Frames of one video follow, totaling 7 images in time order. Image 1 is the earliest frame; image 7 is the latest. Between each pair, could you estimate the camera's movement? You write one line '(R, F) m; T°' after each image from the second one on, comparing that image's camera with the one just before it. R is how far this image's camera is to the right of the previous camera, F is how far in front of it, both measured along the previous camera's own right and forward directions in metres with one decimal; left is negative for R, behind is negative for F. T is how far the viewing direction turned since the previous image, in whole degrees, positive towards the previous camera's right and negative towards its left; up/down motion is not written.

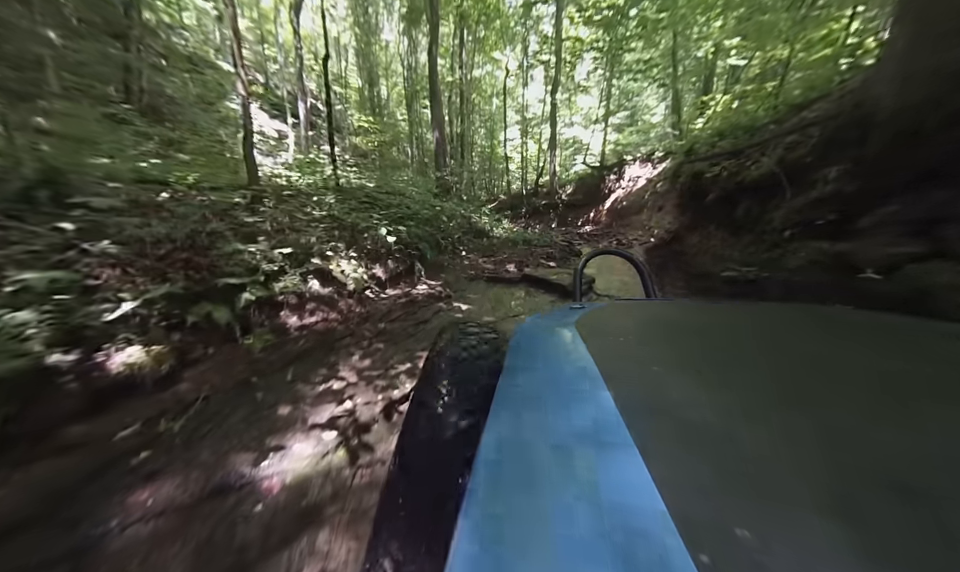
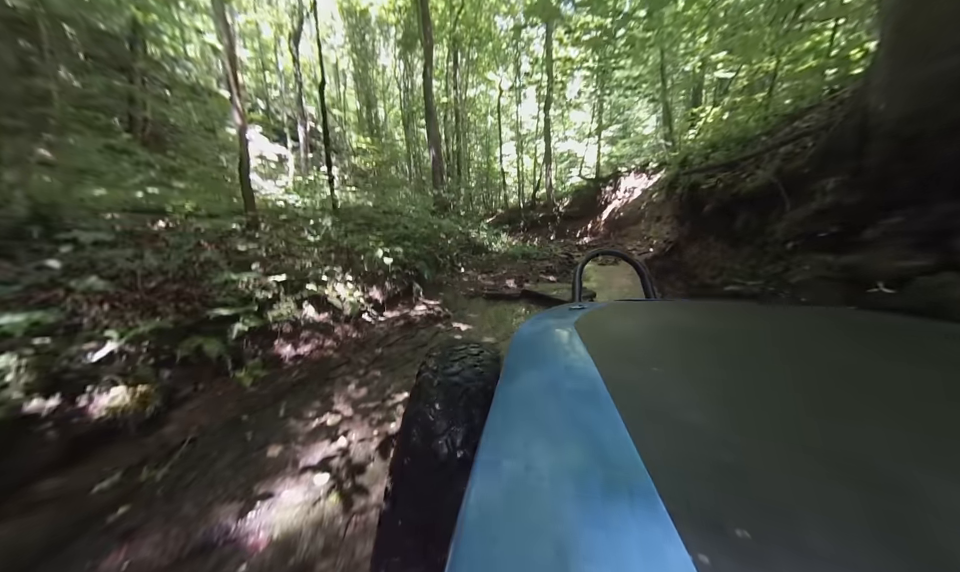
(0.0, +0.1) m; 0°
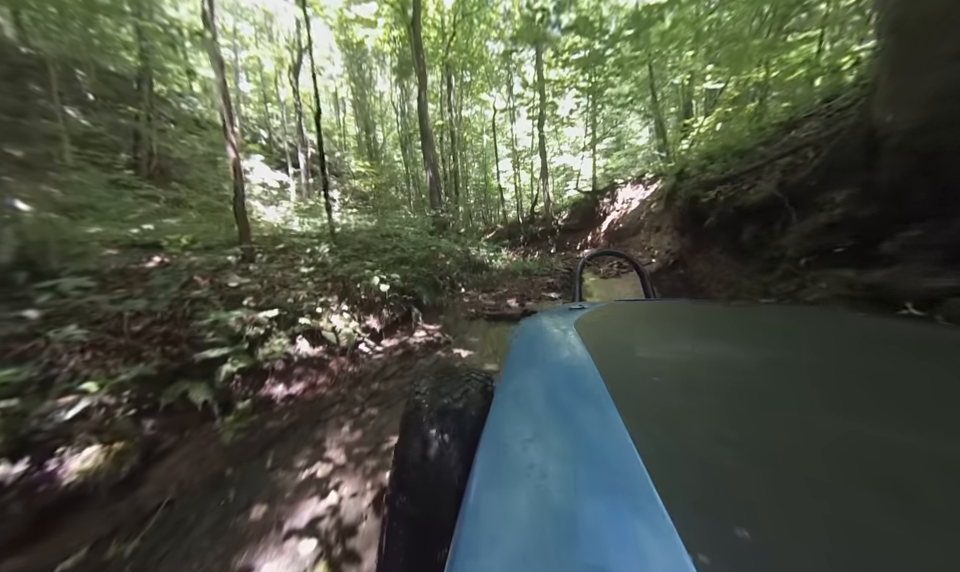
(0.0, +0.1) m; 0°
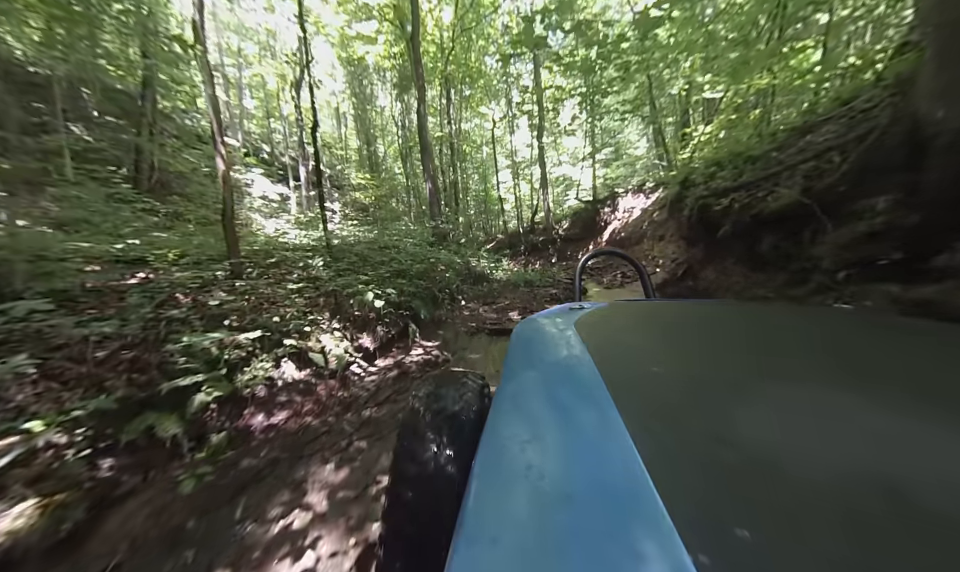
(0.0, +0.2) m; 0°
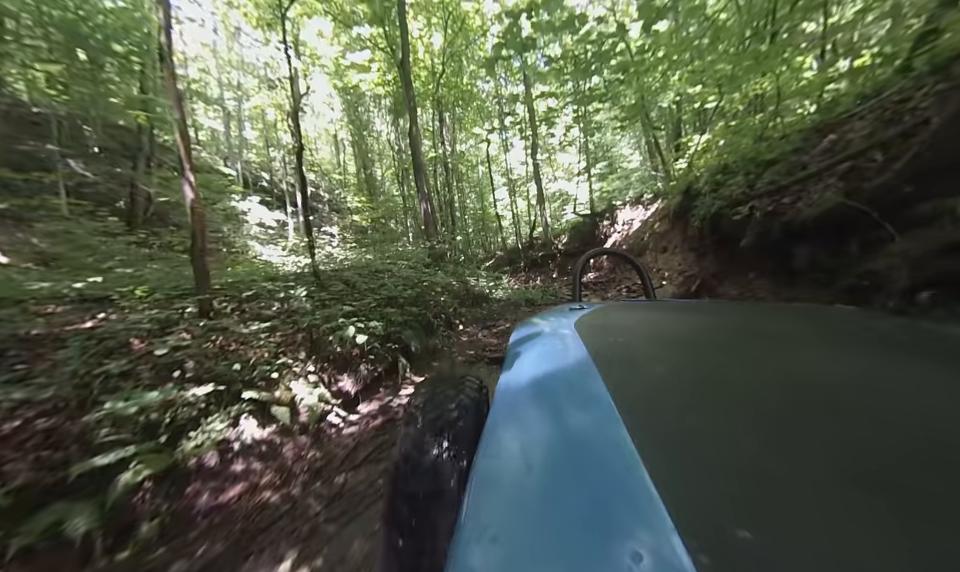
(+0.1, +0.3) m; 0°
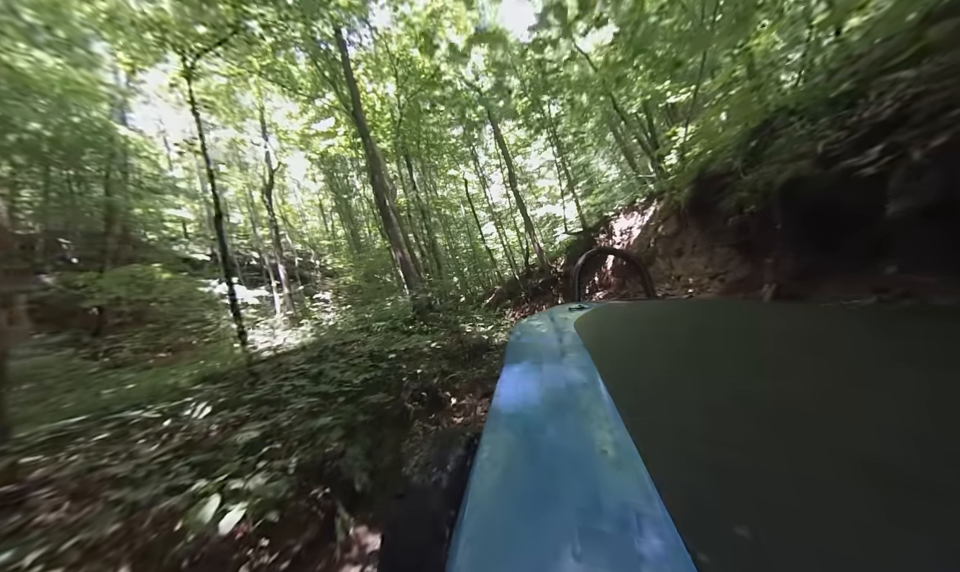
(+0.3, +1.1) m; 0°
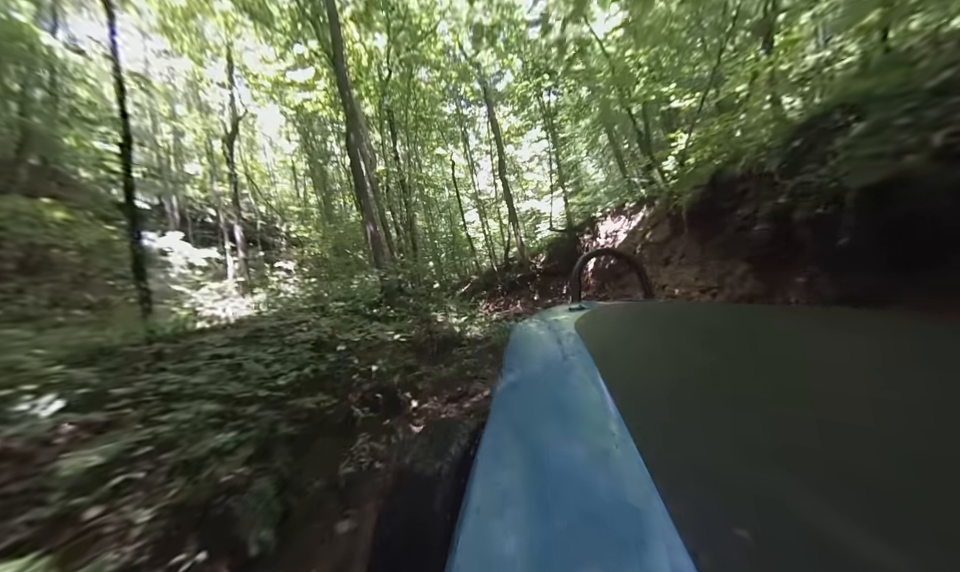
(0.0, +0.6) m; +5°
